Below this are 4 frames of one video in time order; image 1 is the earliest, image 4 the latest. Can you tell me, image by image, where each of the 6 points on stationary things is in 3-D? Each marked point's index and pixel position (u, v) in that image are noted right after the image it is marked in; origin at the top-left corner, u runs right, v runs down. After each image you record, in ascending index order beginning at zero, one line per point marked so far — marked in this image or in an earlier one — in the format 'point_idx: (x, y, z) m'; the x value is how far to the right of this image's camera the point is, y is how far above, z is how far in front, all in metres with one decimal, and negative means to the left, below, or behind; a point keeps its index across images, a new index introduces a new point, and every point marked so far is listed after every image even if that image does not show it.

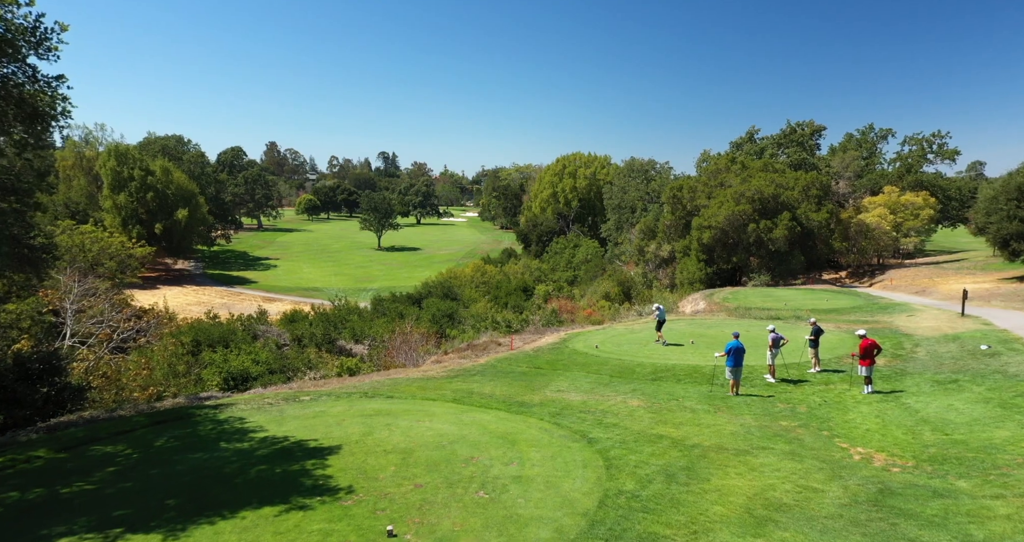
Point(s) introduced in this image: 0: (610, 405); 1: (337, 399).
0: (+1.9, -2.6, +12.8) m
1: (-3.2, -2.4, +12.1) m
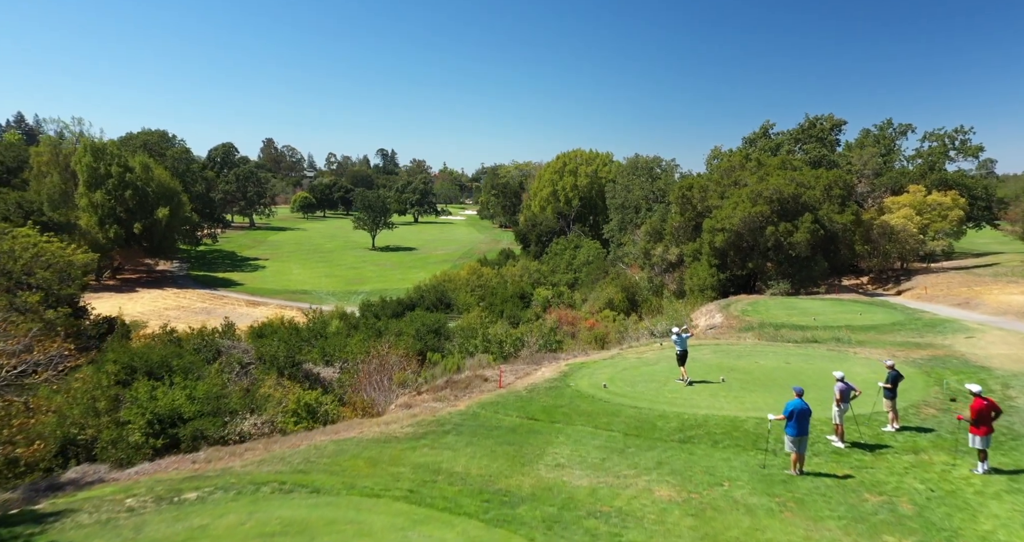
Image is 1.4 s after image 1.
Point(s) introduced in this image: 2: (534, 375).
0: (+1.6, -3.1, +9.1) m
1: (-3.5, -2.9, +8.4) m
2: (+0.6, -2.8, +17.5) m
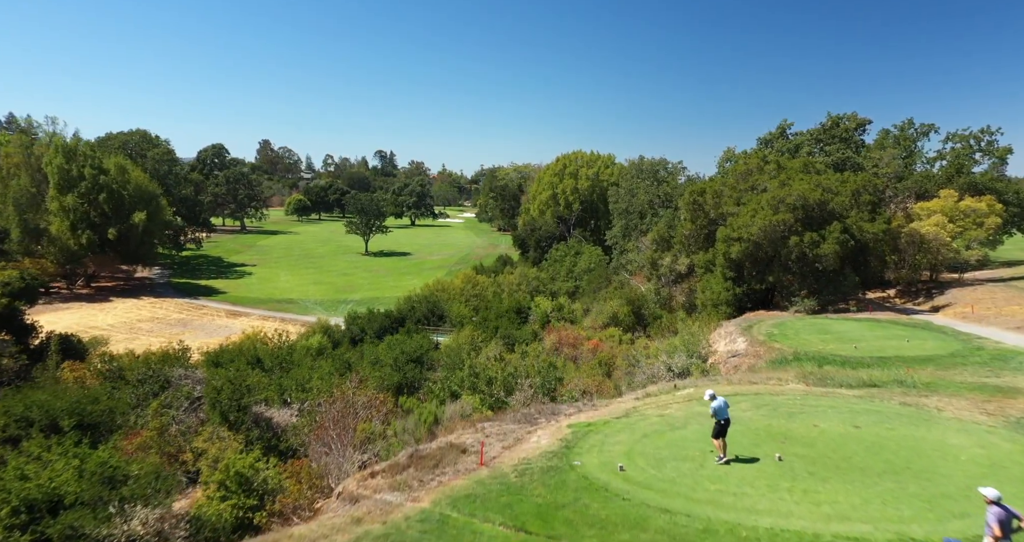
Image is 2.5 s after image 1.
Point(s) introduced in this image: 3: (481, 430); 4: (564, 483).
0: (+1.4, -3.8, +5.1) m
1: (-3.8, -3.6, +4.3) m
2: (+0.3, -3.5, +13.4) m
3: (-0.7, -3.5, +14.8) m
4: (+0.8, -3.6, +11.0) m
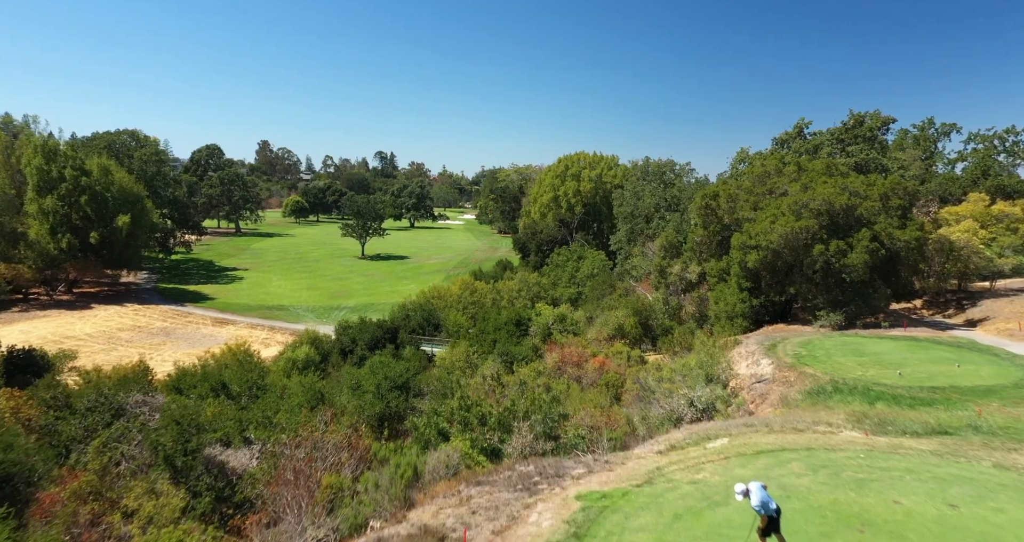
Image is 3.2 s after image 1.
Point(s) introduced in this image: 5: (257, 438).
0: (+1.2, -4.3, +2.1) m
1: (-3.9, -4.1, +1.3) m
2: (+0.2, -4.0, +10.4) m
3: (-0.8, -4.0, +11.8) m
4: (+0.7, -4.1, +8.0) m
5: (-7.2, -4.7, +18.6) m
